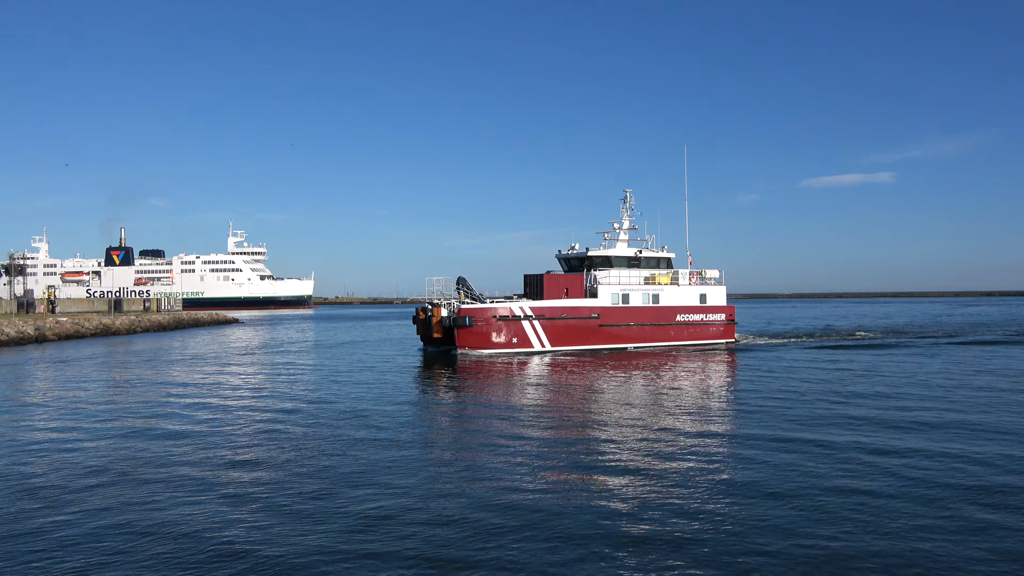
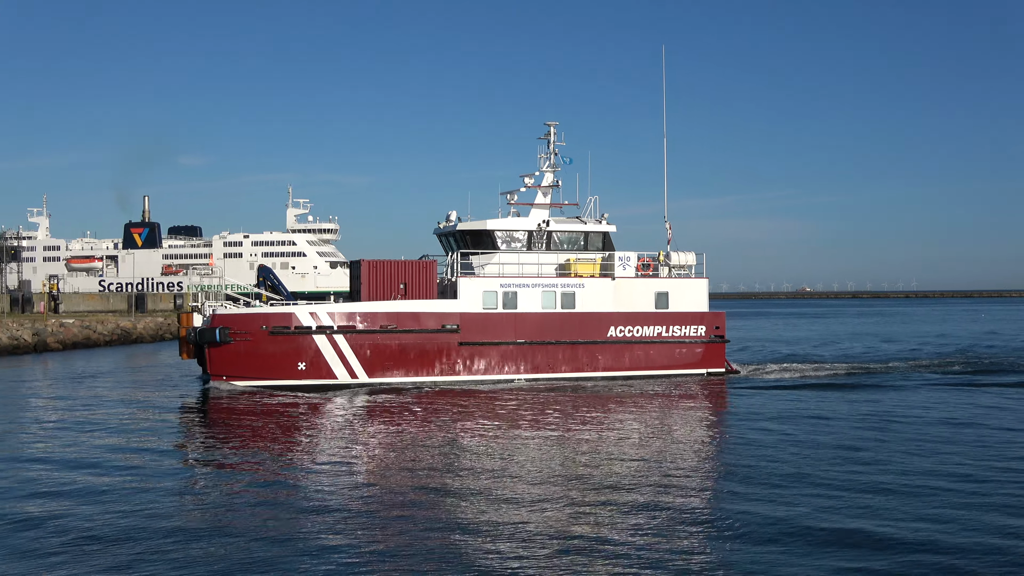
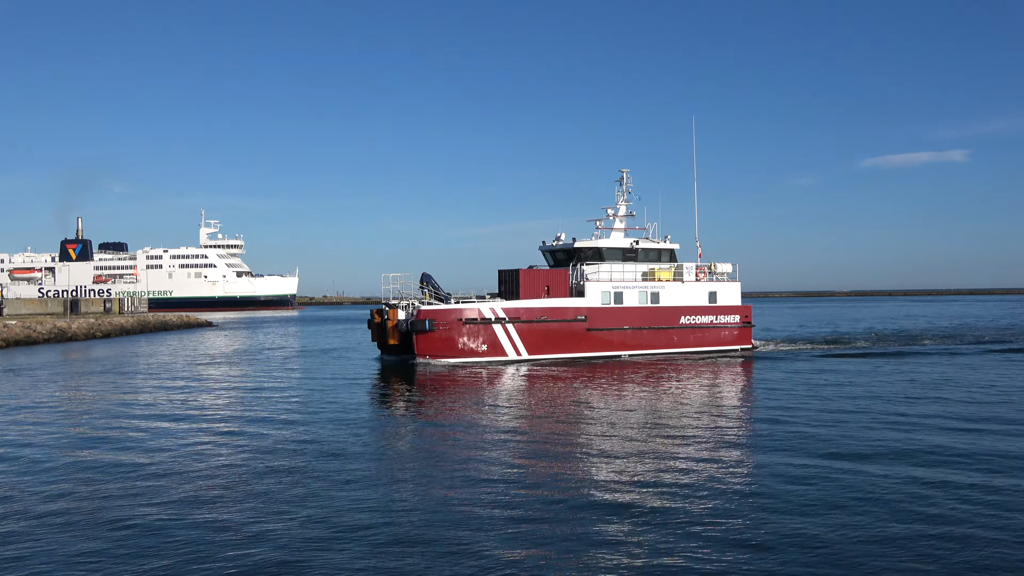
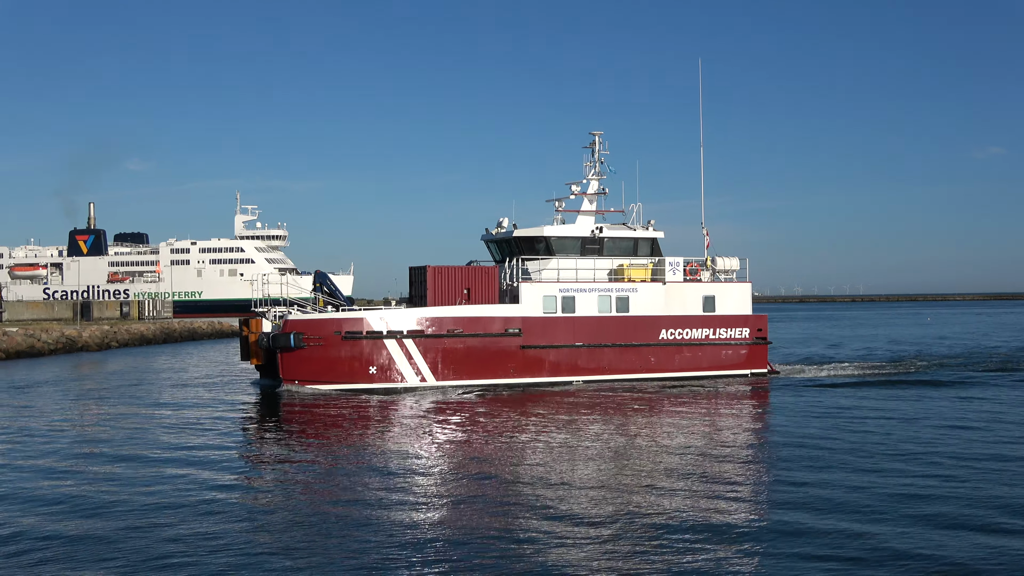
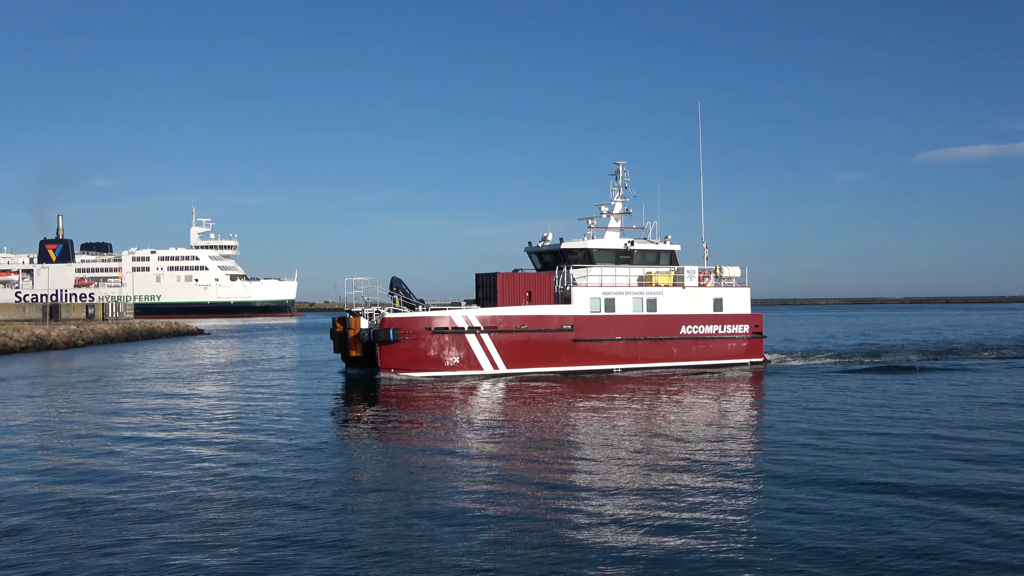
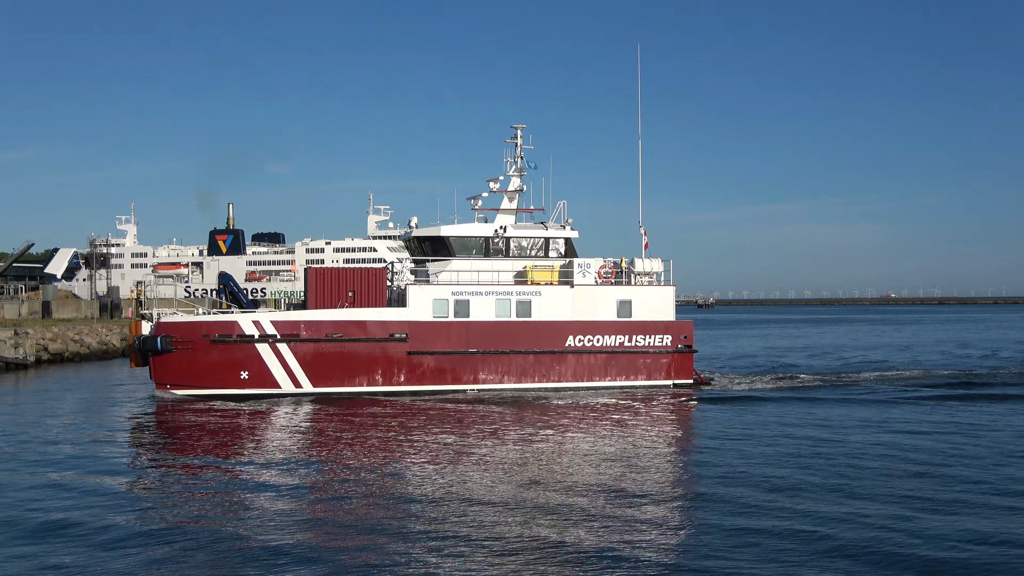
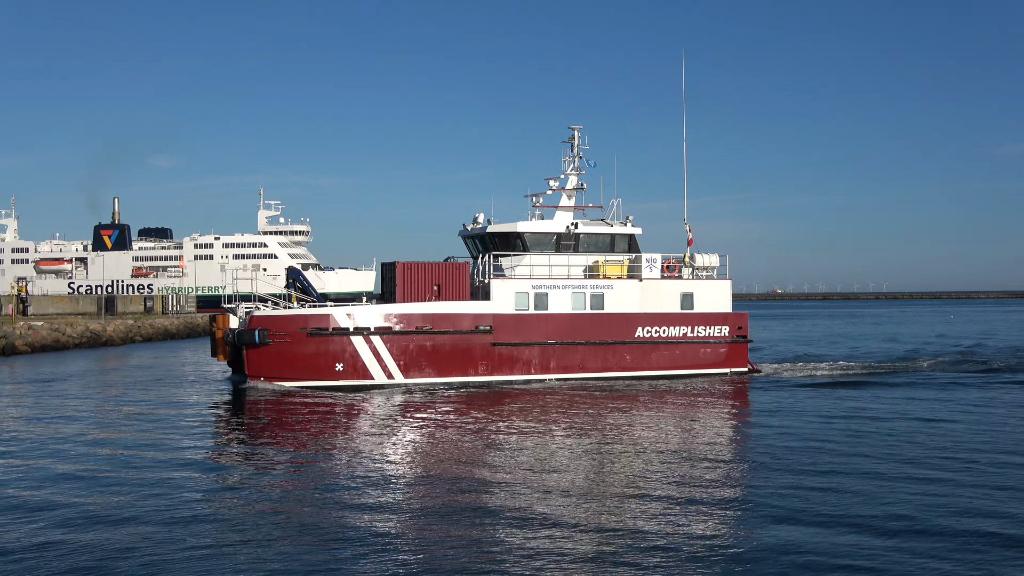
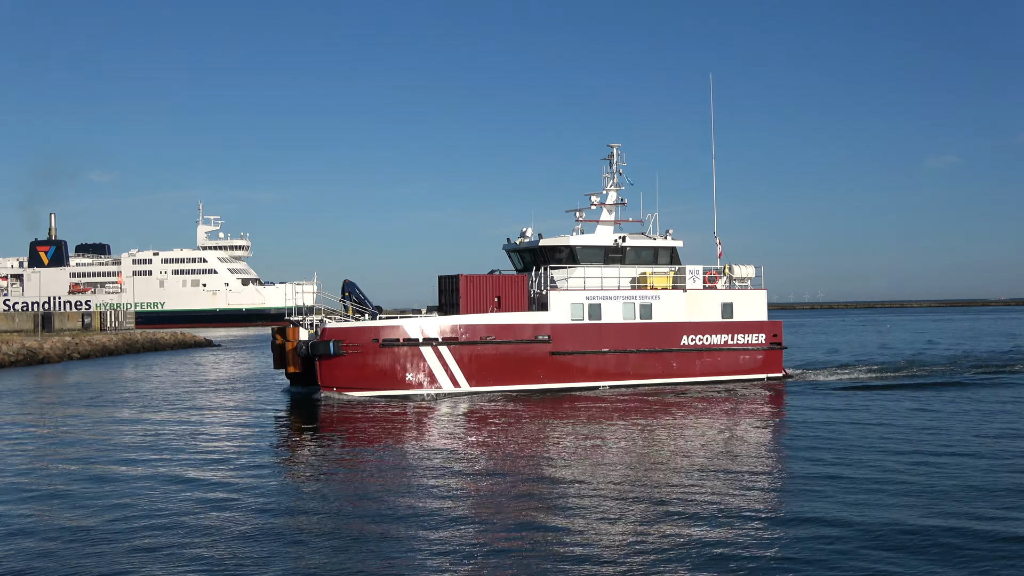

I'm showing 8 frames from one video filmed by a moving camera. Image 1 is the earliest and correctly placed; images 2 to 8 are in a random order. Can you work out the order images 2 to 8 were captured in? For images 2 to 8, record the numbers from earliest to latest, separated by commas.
3, 5, 8, 4, 7, 2, 6
